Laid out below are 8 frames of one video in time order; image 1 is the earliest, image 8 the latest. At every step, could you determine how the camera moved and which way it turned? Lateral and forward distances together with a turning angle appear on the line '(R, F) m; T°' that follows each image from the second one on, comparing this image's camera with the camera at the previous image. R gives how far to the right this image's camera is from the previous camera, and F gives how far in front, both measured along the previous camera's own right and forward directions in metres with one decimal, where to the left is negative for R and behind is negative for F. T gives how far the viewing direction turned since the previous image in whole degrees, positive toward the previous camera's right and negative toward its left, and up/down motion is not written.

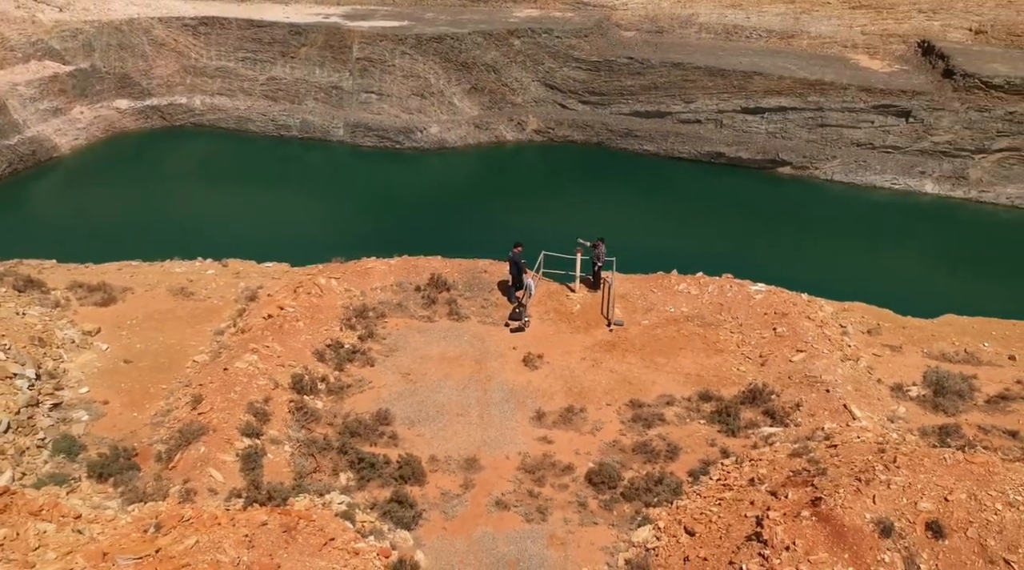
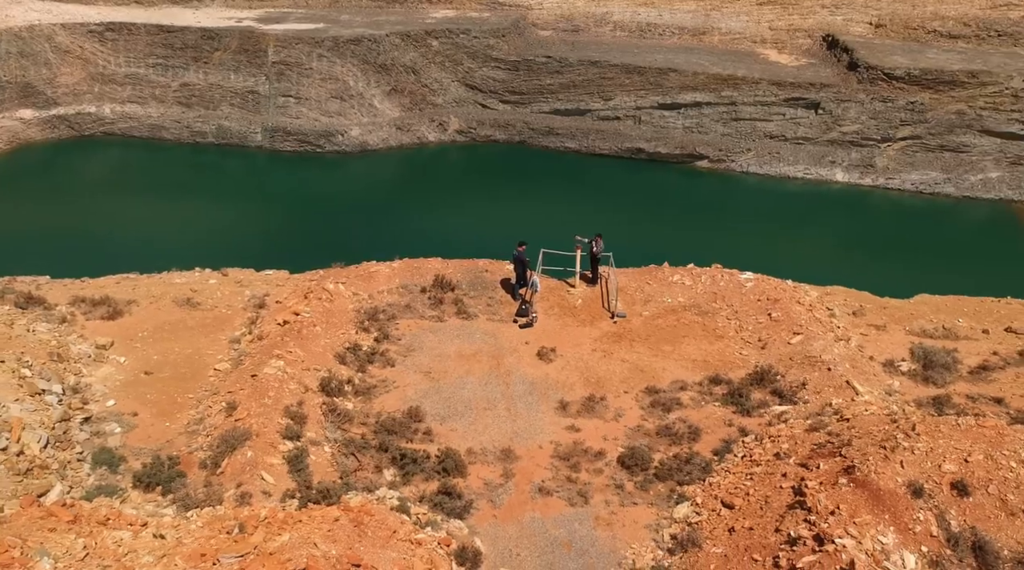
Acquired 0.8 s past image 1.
(-1.6, -0.5) m; +5°
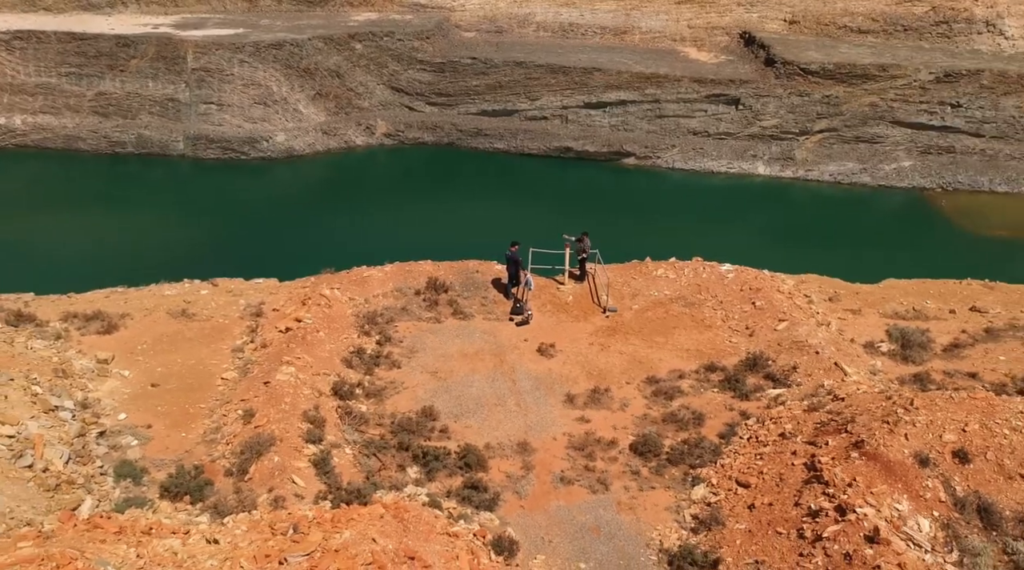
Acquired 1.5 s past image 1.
(-1.2, -0.4) m; +4°
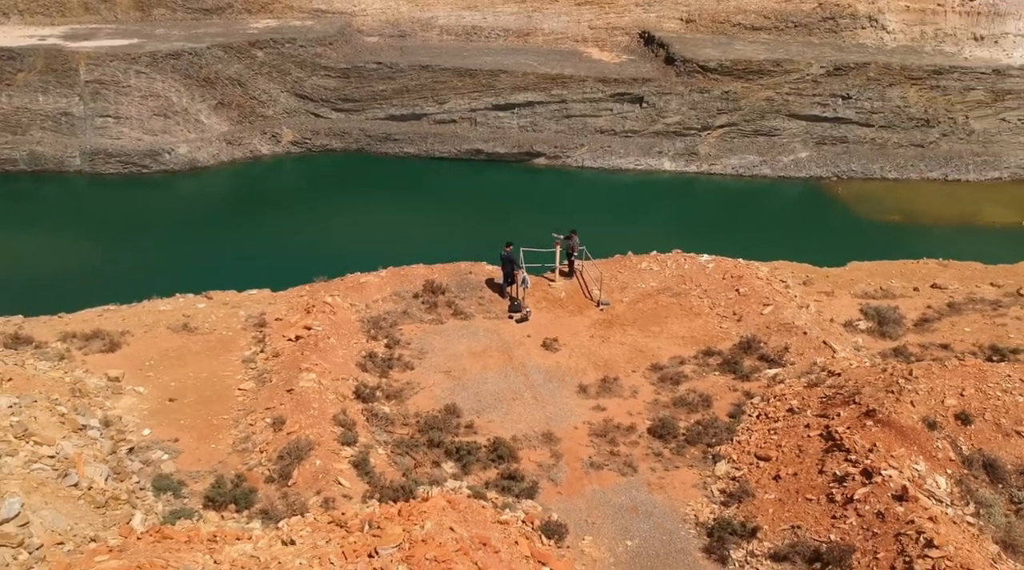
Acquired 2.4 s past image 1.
(-1.7, -0.5) m; +6°
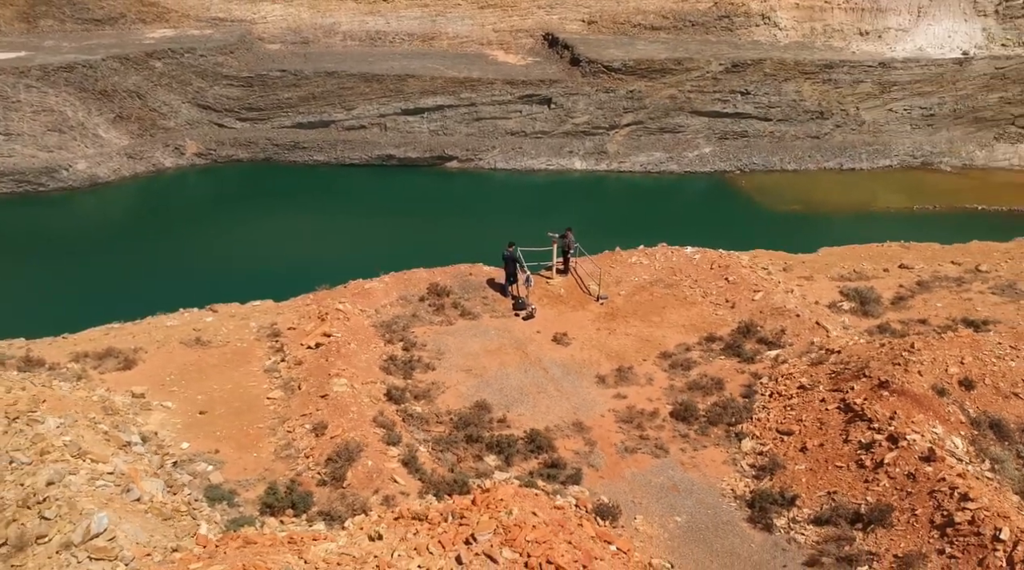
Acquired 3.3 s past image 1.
(-1.9, -0.5) m; +6°
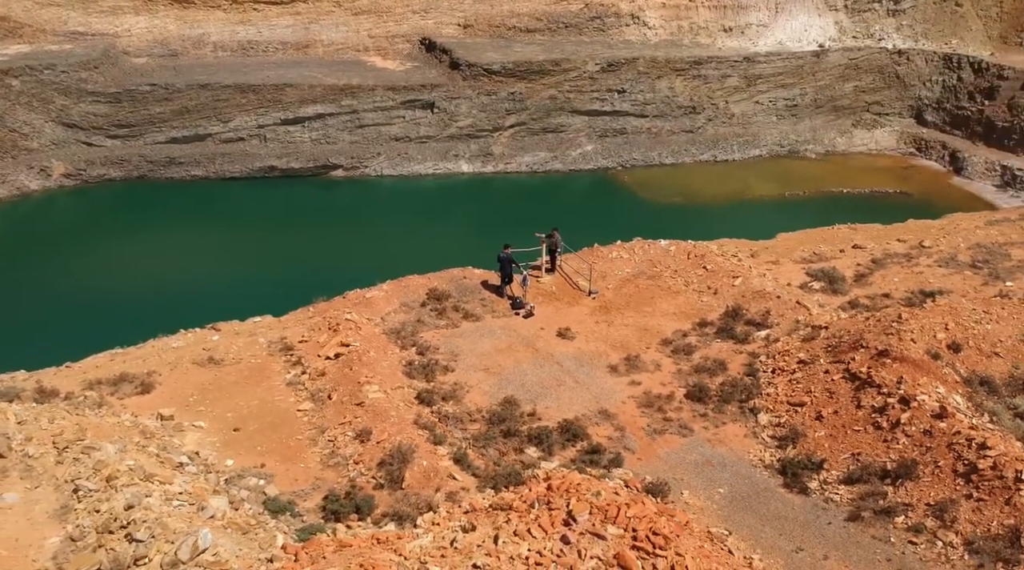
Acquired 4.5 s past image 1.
(-2.4, -0.5) m; +7°
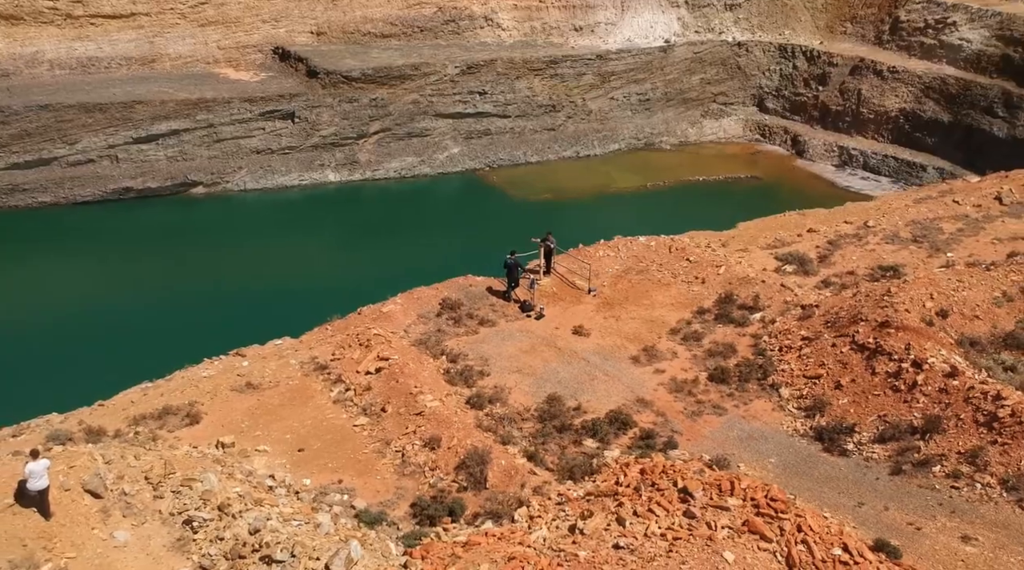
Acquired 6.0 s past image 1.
(-3.1, -0.6) m; +8°
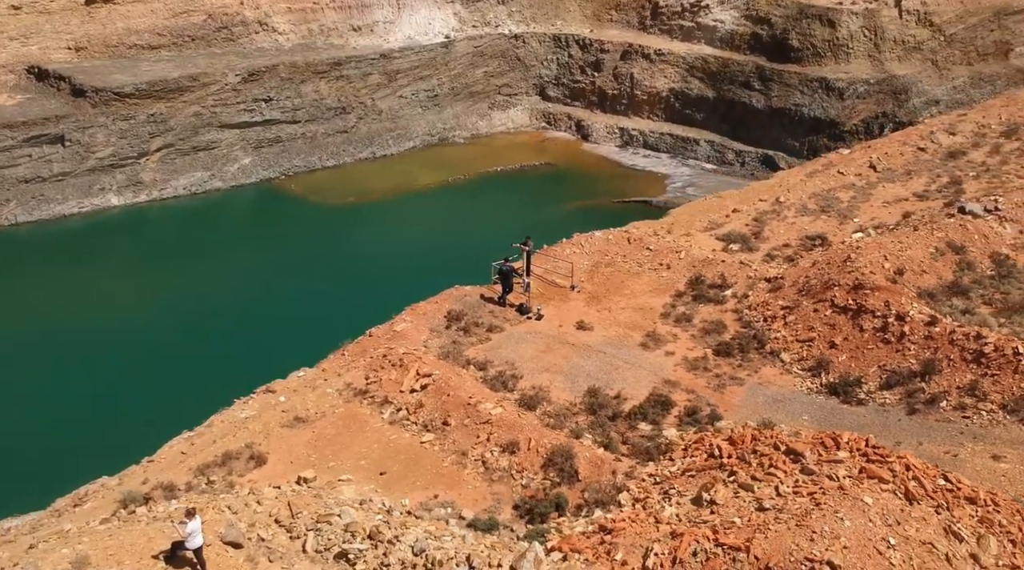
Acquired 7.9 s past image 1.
(-4.5, -0.4) m; +12°
